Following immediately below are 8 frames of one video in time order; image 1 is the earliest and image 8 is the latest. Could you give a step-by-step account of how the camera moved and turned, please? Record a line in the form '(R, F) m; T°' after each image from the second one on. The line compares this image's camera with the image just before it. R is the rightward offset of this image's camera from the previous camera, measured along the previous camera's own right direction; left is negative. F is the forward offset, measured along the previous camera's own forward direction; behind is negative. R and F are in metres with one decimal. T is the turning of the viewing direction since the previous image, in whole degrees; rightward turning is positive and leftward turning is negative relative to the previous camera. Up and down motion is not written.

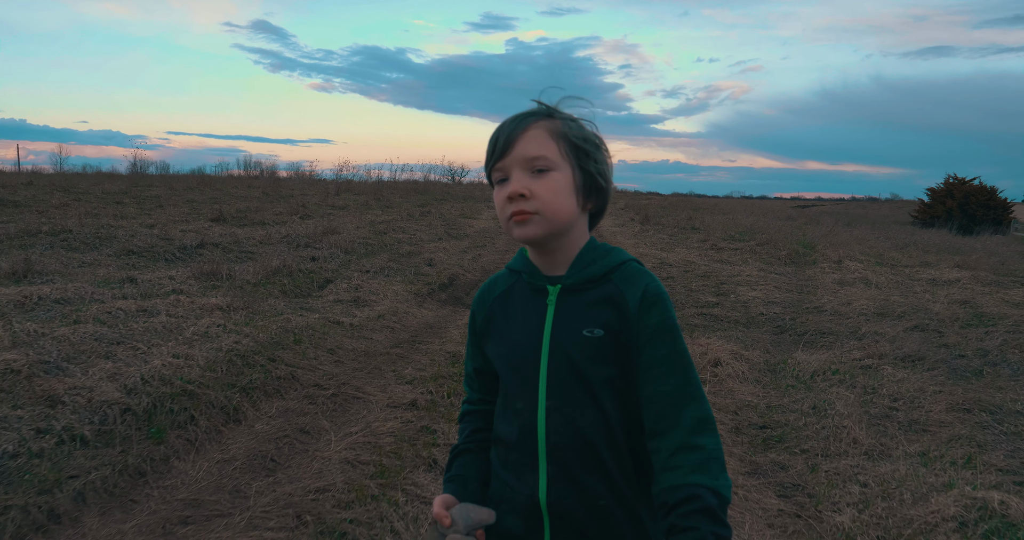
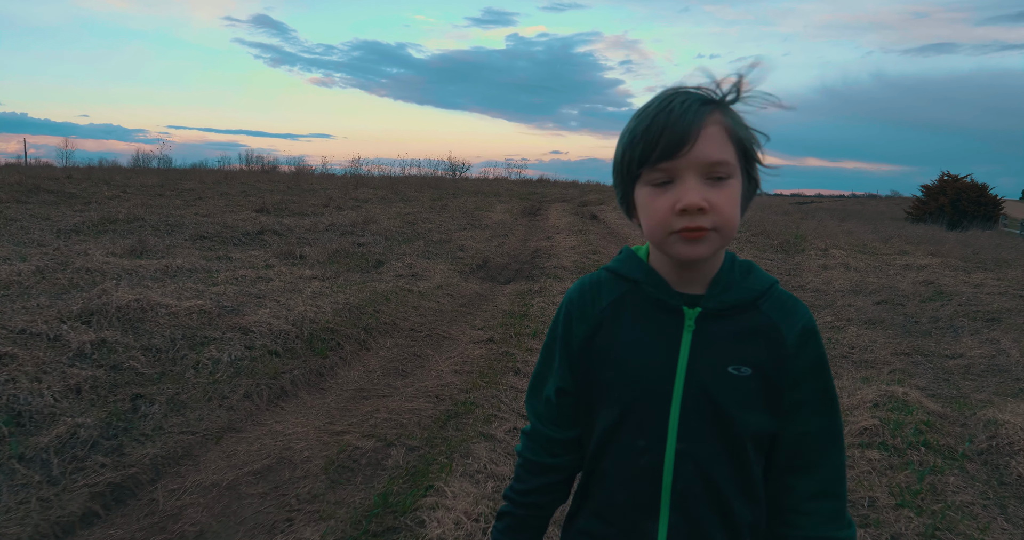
(-0.3, -1.3) m; 0°
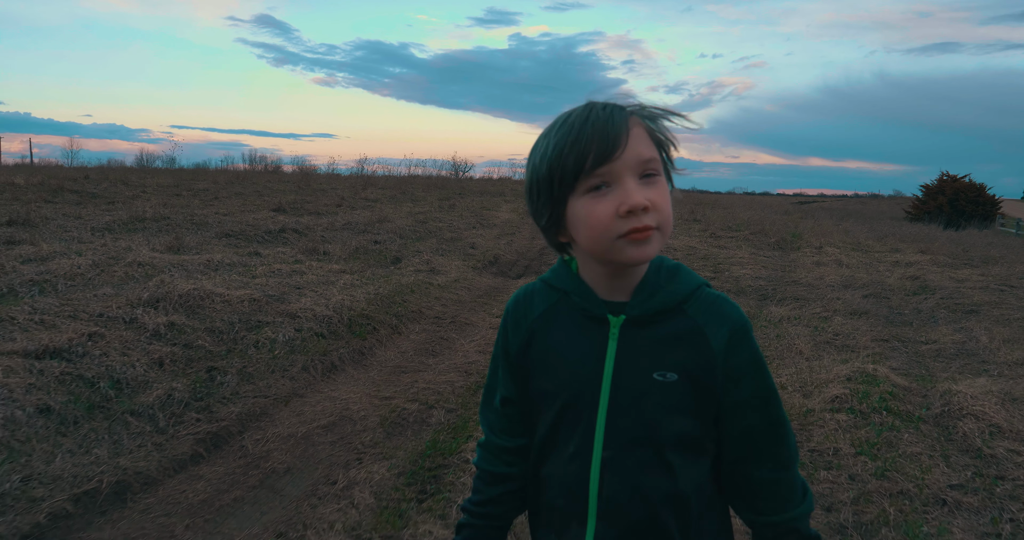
(-0.1, -0.6) m; 0°
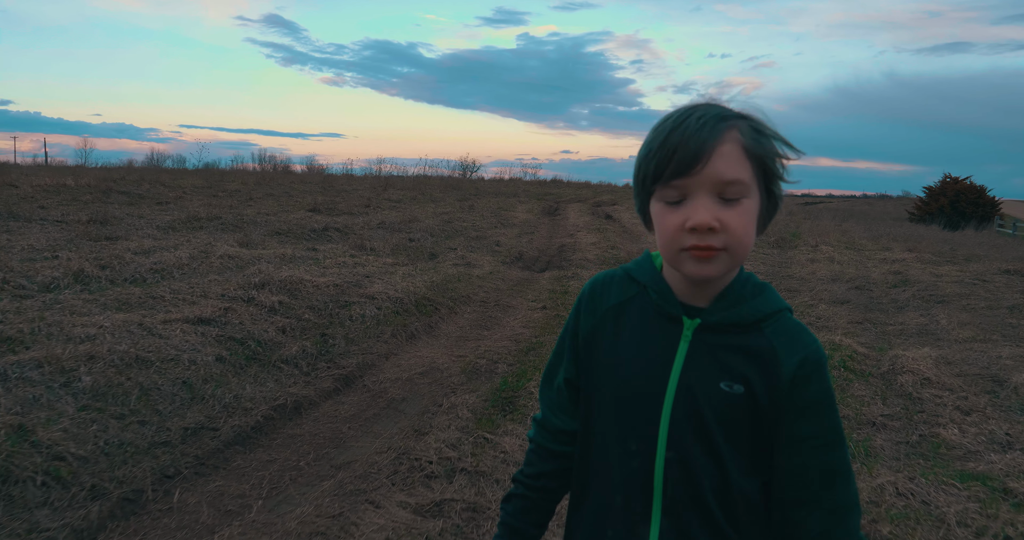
(-0.2, -1.1) m; 0°
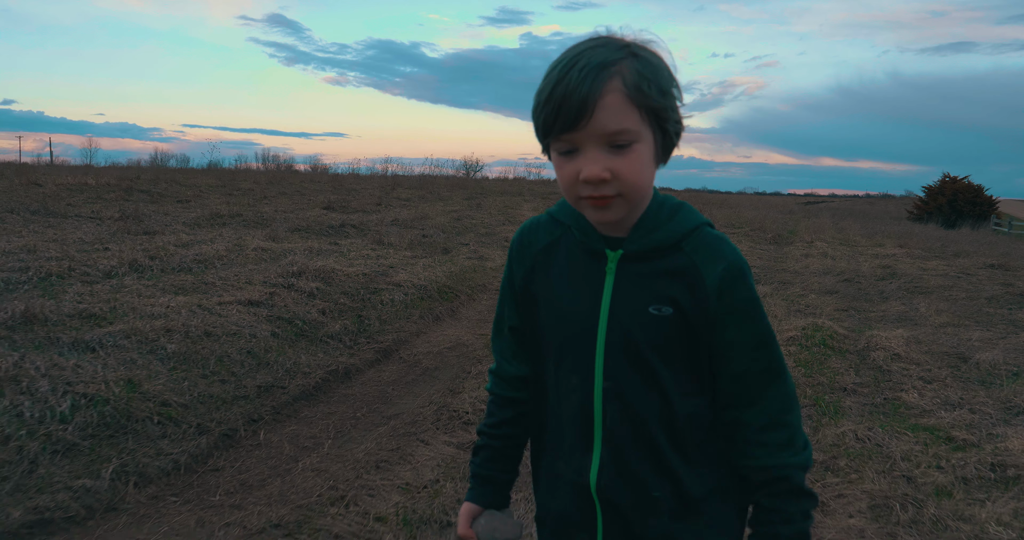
(-0.1, -0.6) m; 0°
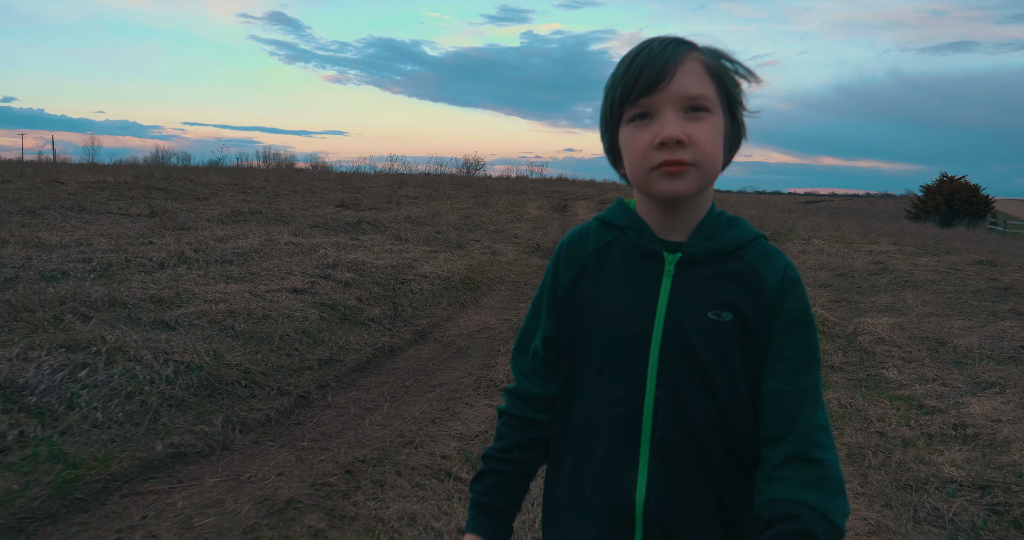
(-0.1, -0.6) m; 0°
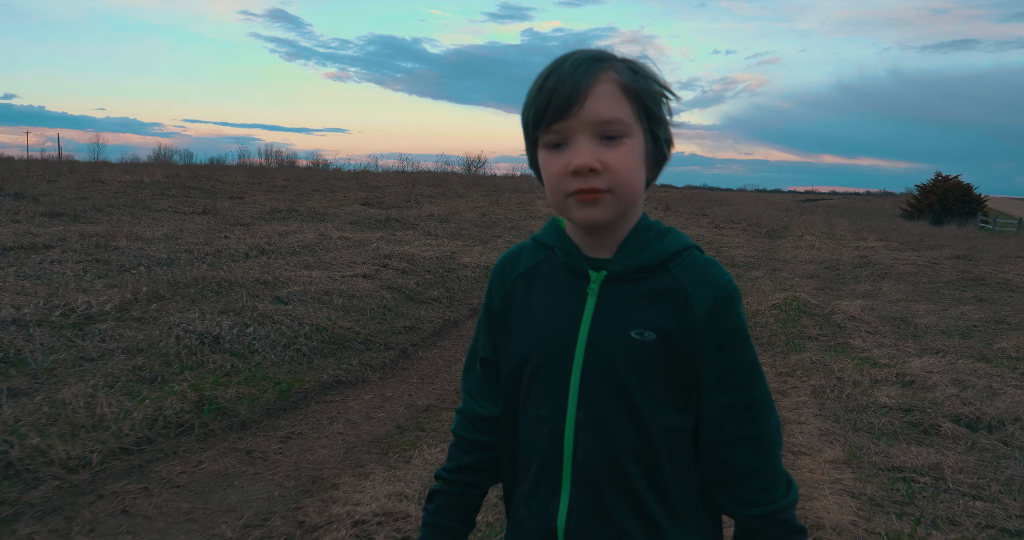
(-0.3, -1.2) m; 0°
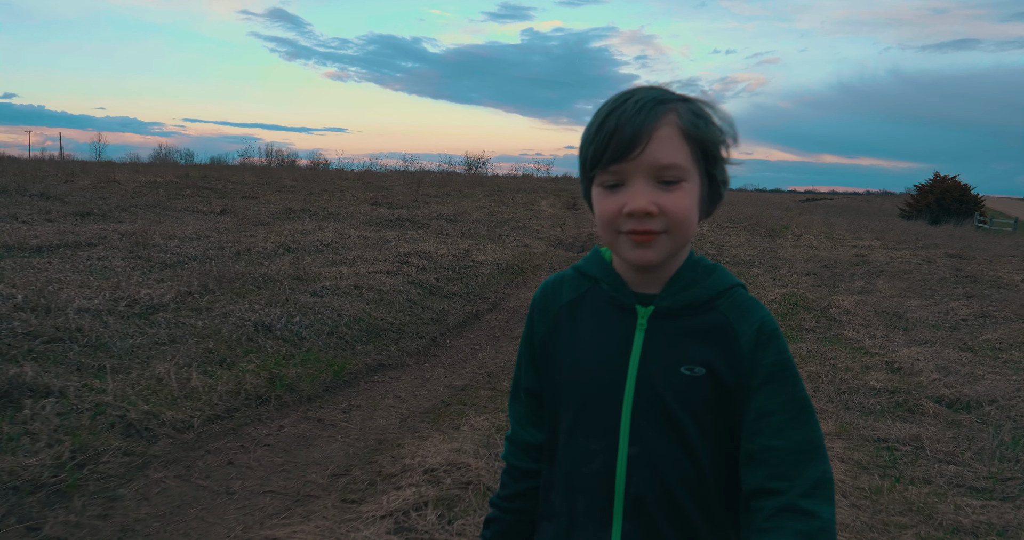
(-0.1, -0.4) m; 0°
